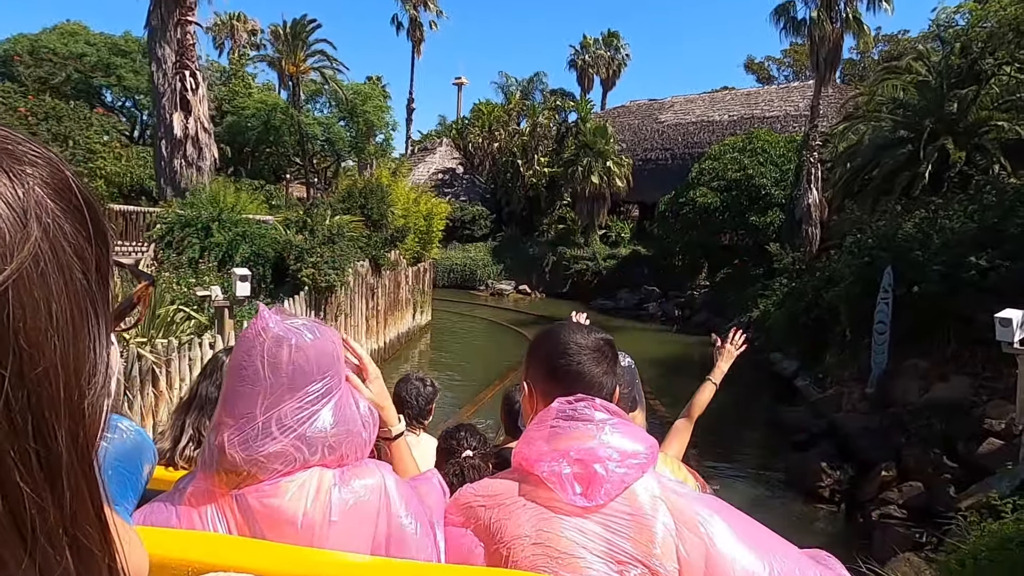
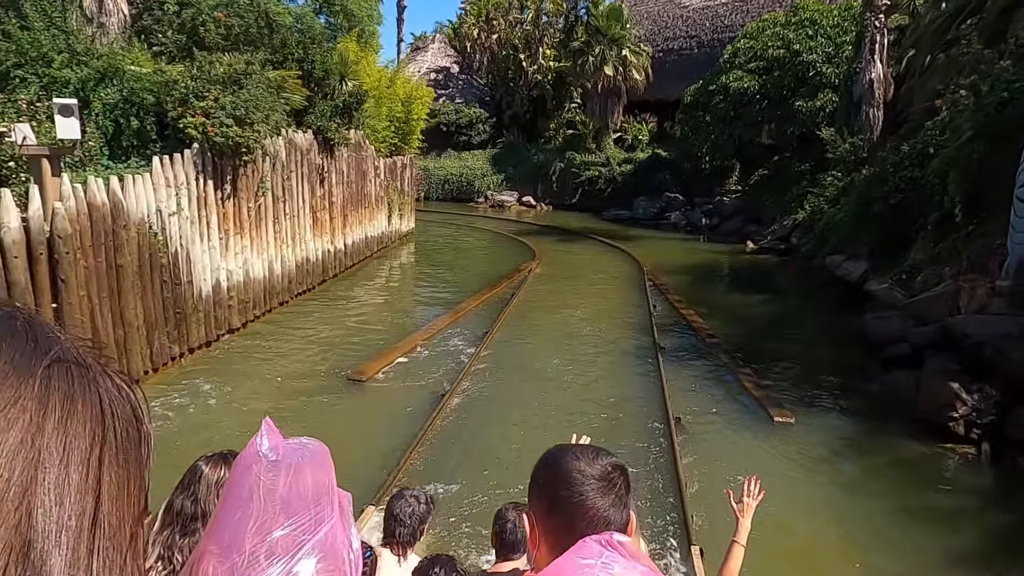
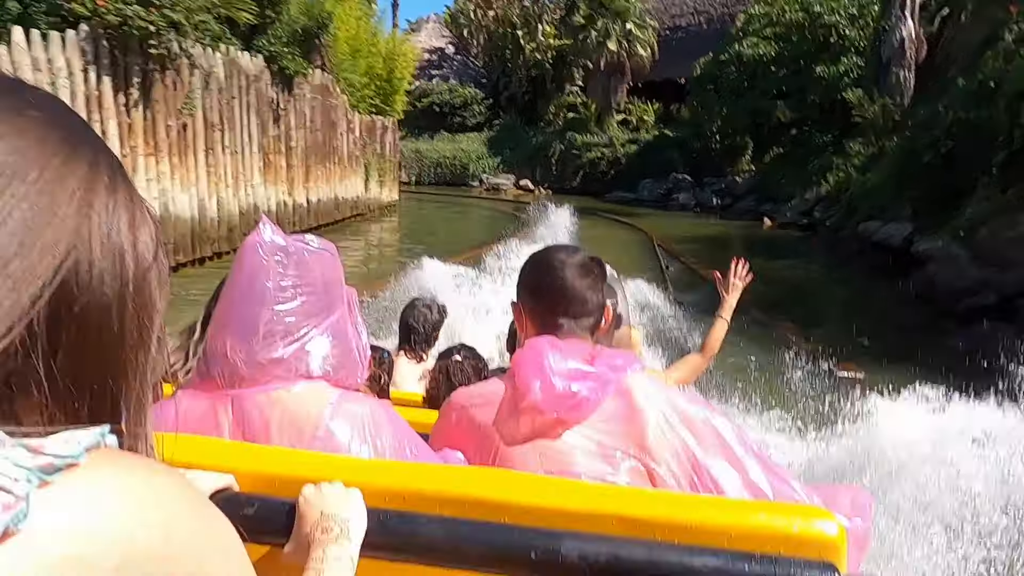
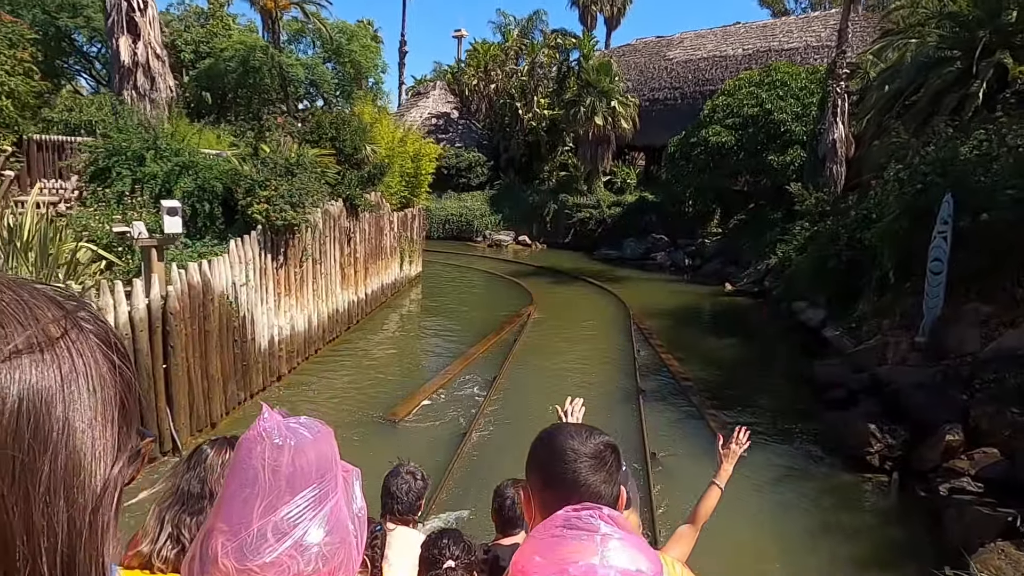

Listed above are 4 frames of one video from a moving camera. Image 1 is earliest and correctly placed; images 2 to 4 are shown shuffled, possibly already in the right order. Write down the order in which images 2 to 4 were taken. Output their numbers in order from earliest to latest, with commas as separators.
4, 2, 3
